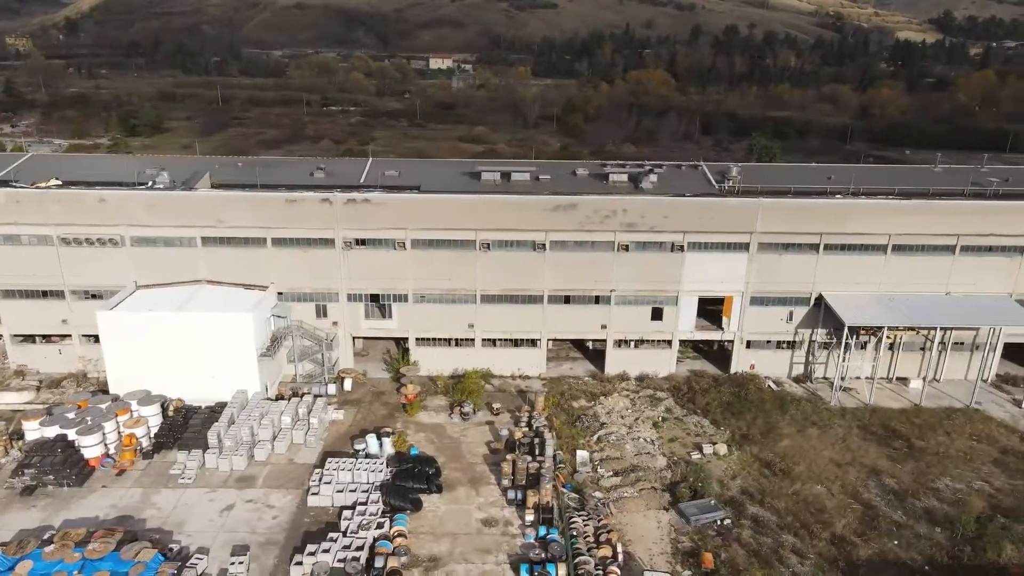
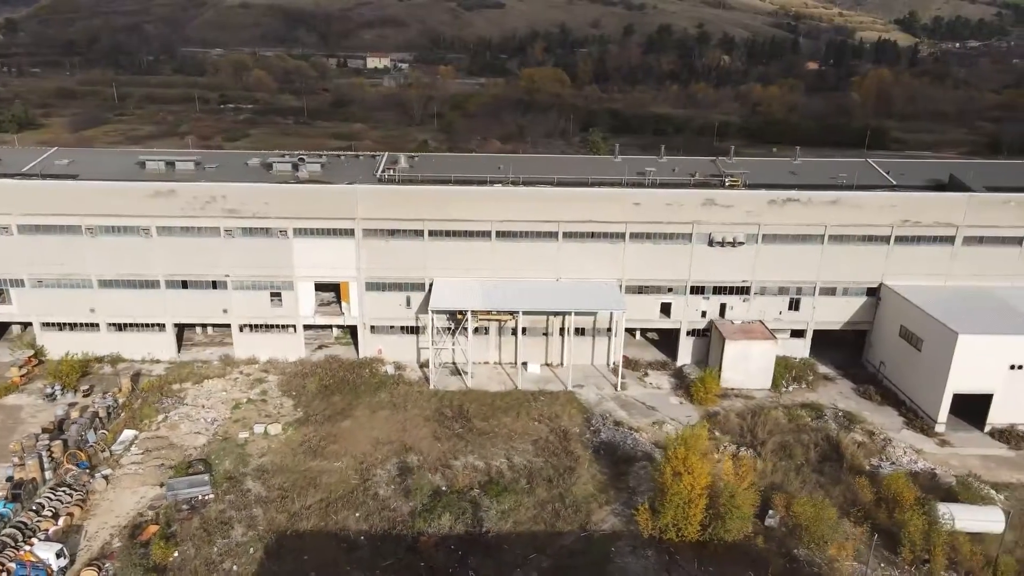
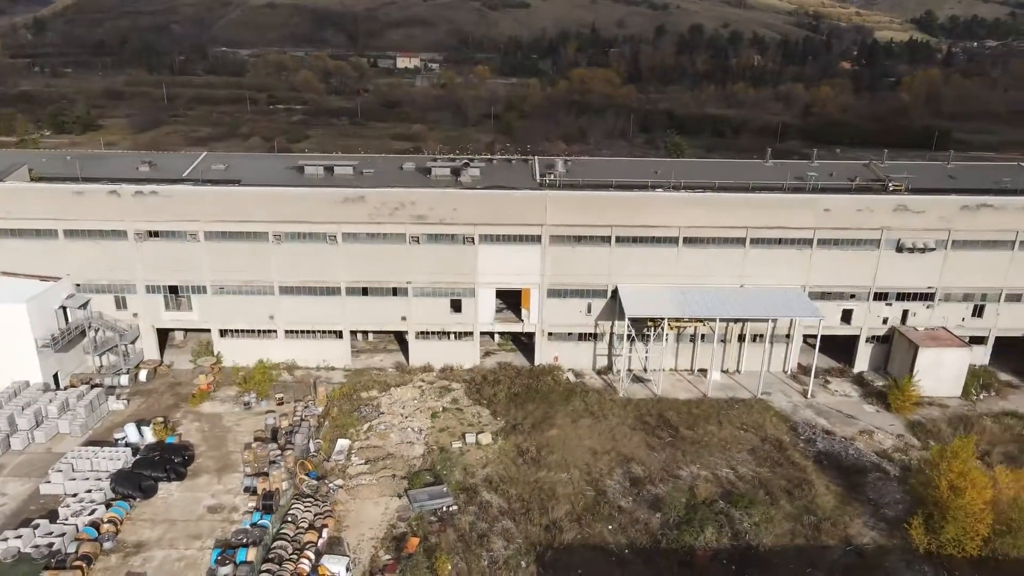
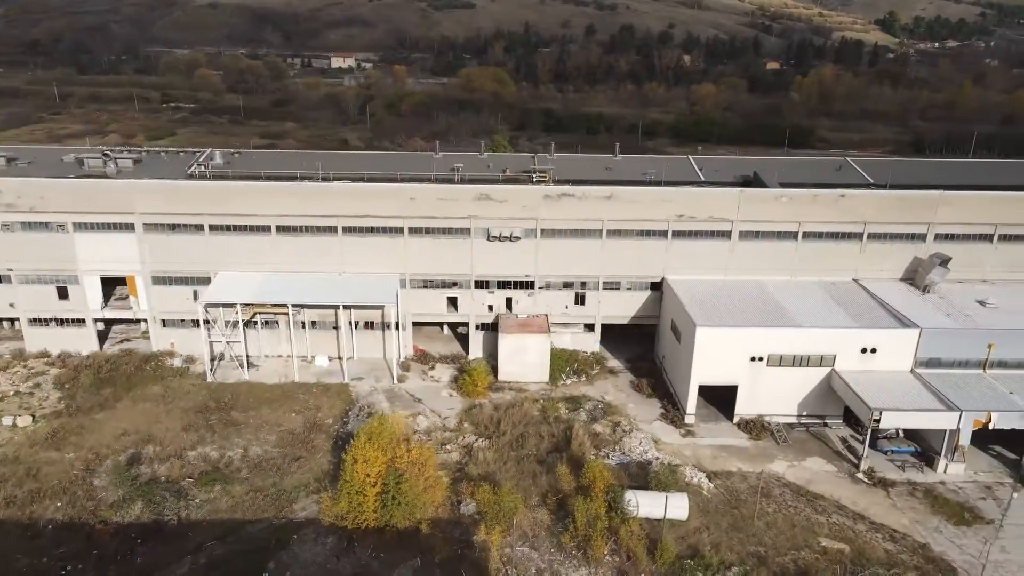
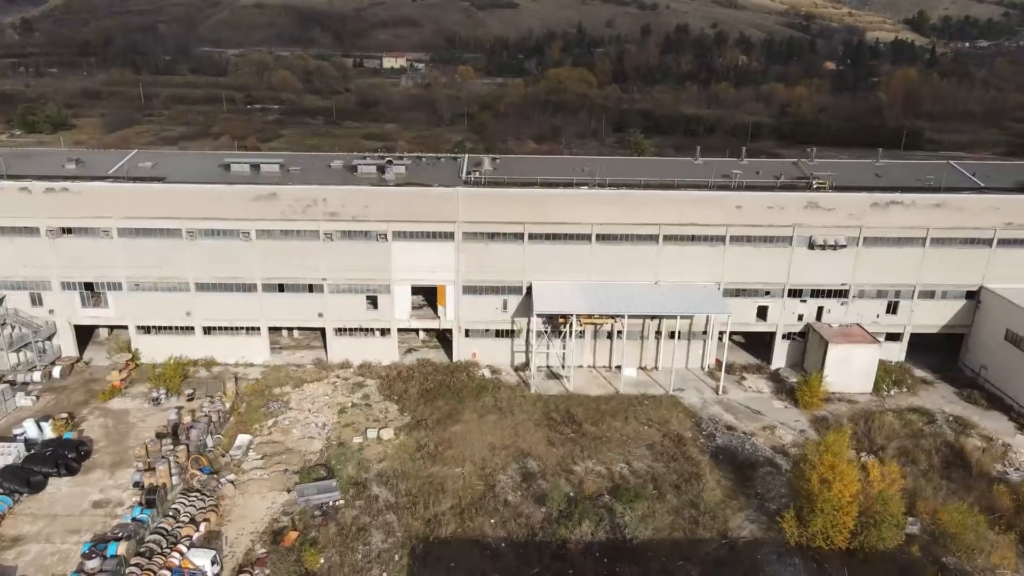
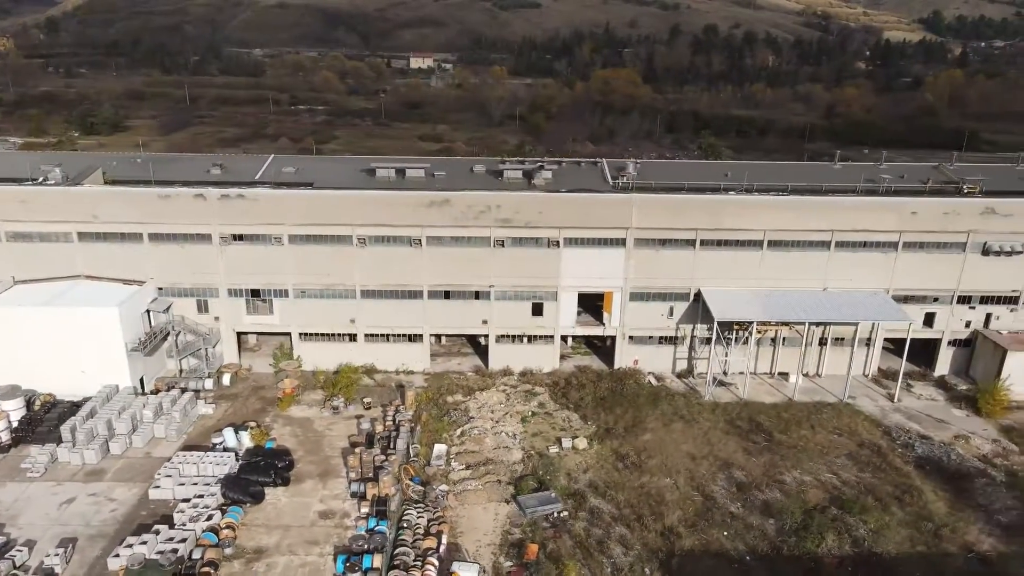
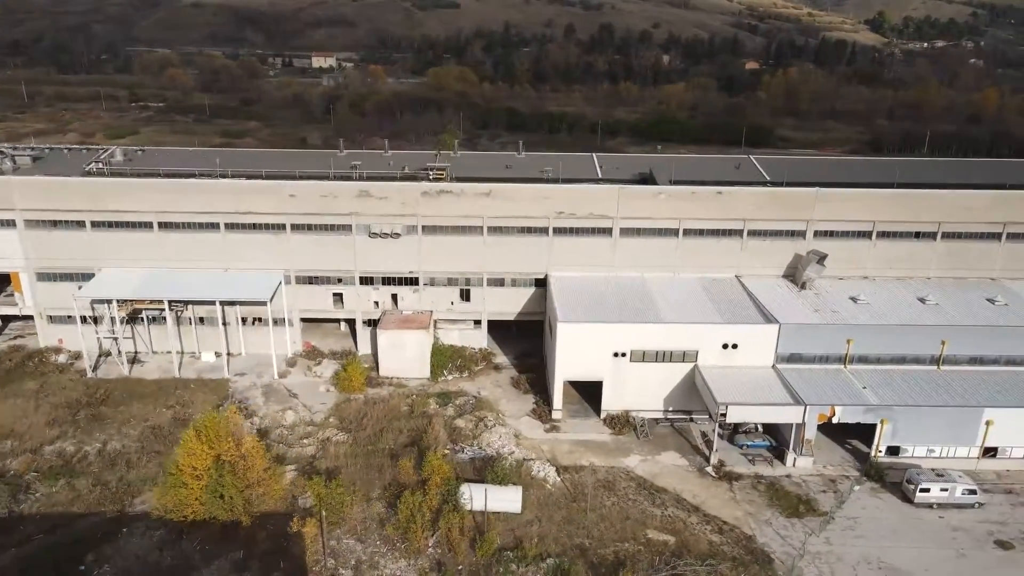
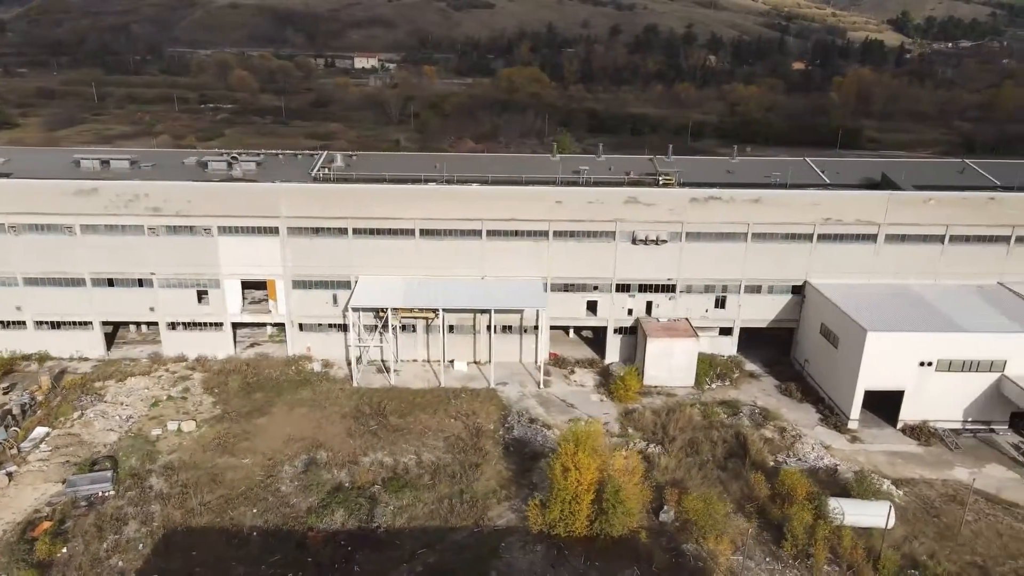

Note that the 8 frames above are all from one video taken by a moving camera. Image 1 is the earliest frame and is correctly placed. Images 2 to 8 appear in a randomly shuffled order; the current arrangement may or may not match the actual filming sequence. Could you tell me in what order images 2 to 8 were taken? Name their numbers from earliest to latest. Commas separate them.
6, 3, 5, 2, 8, 4, 7
